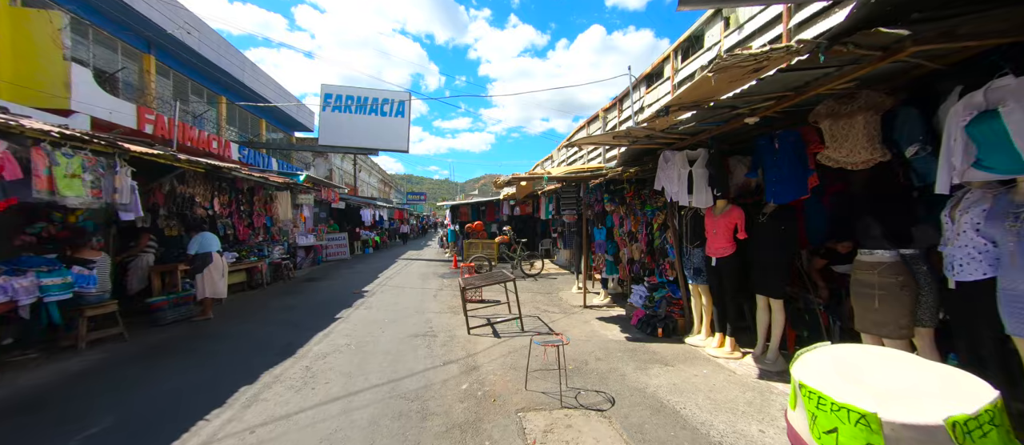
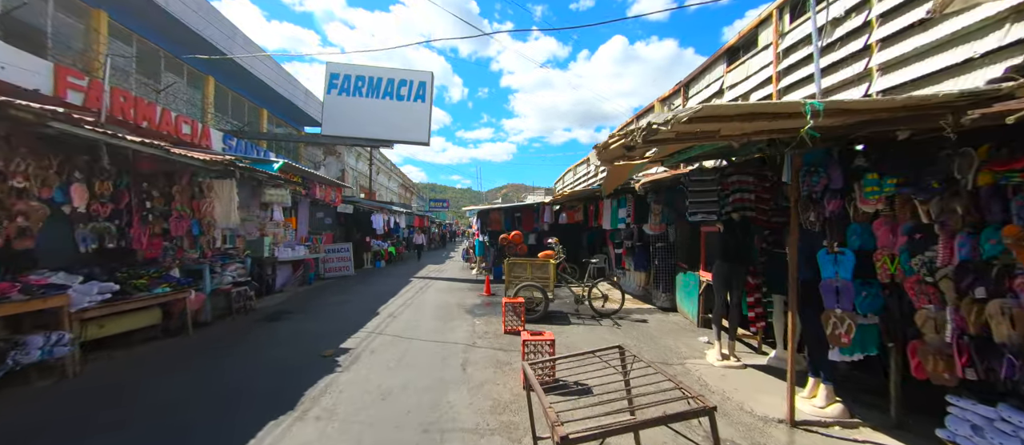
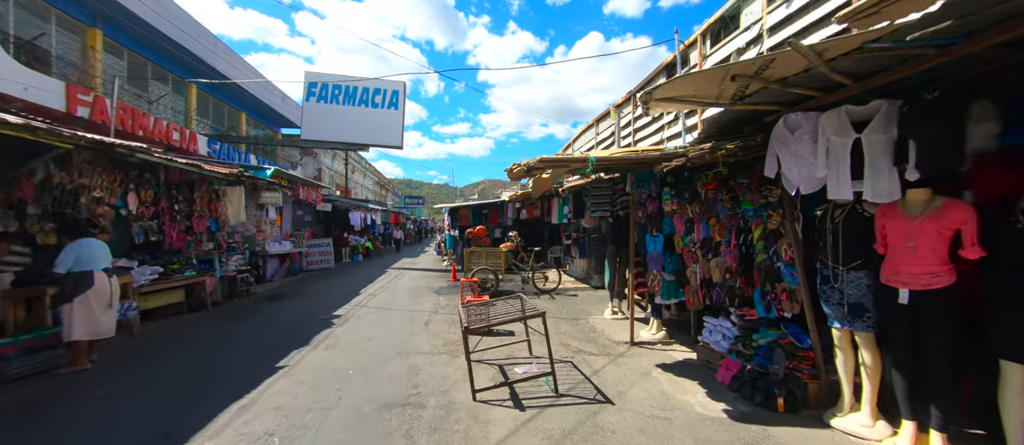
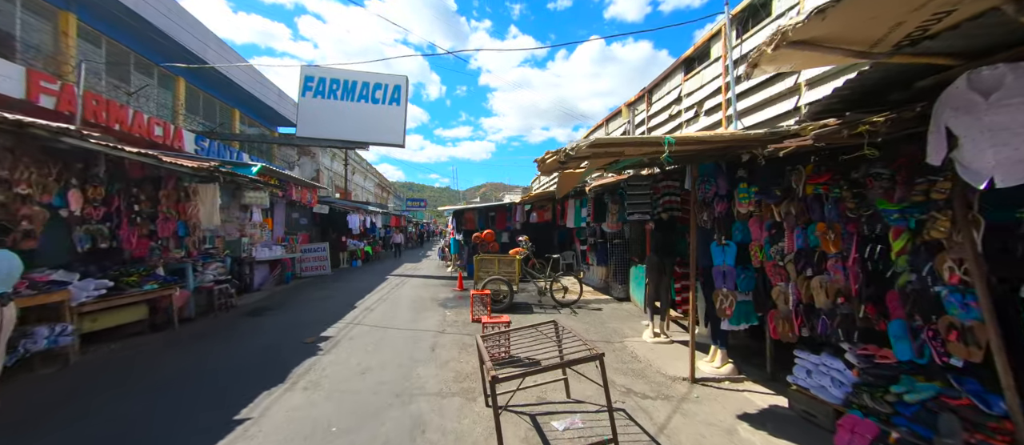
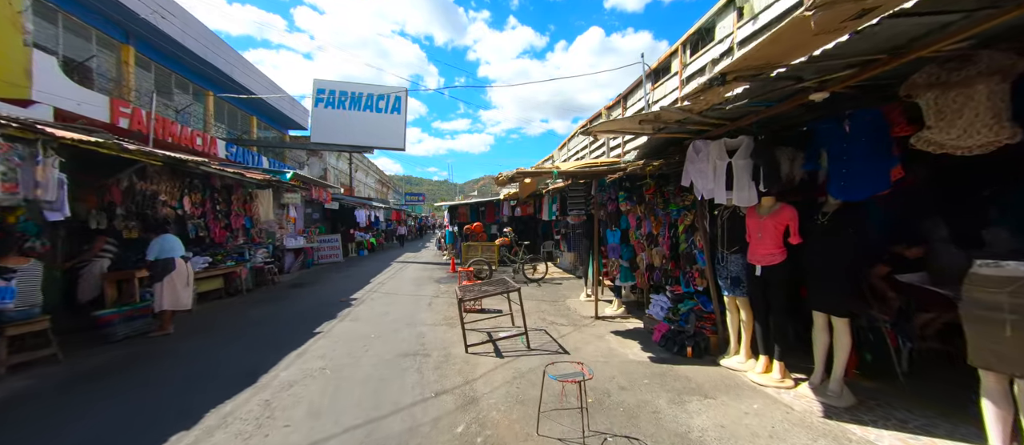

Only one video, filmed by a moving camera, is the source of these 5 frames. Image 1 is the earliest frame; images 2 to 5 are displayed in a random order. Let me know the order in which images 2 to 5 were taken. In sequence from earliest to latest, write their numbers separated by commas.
5, 3, 4, 2
